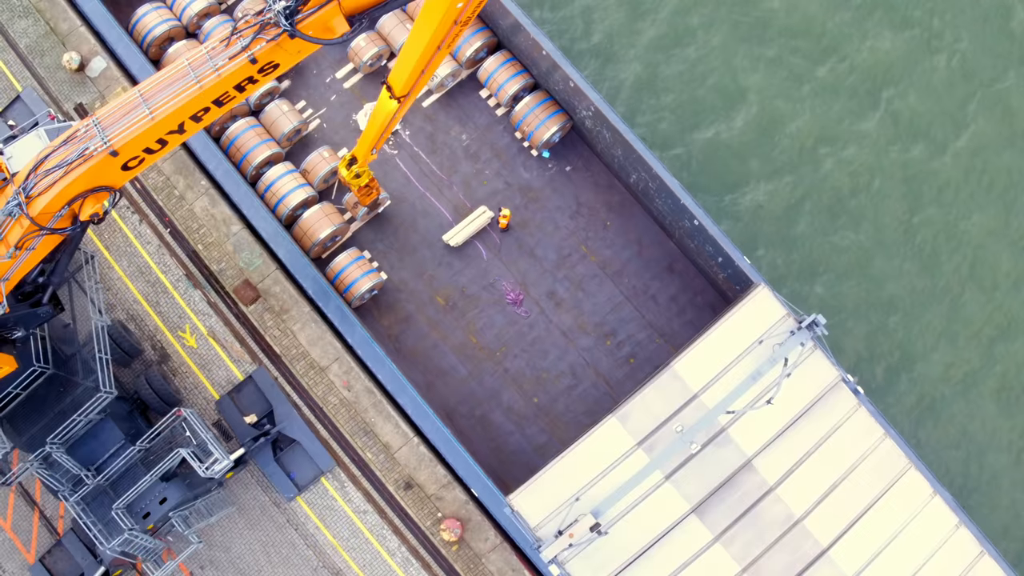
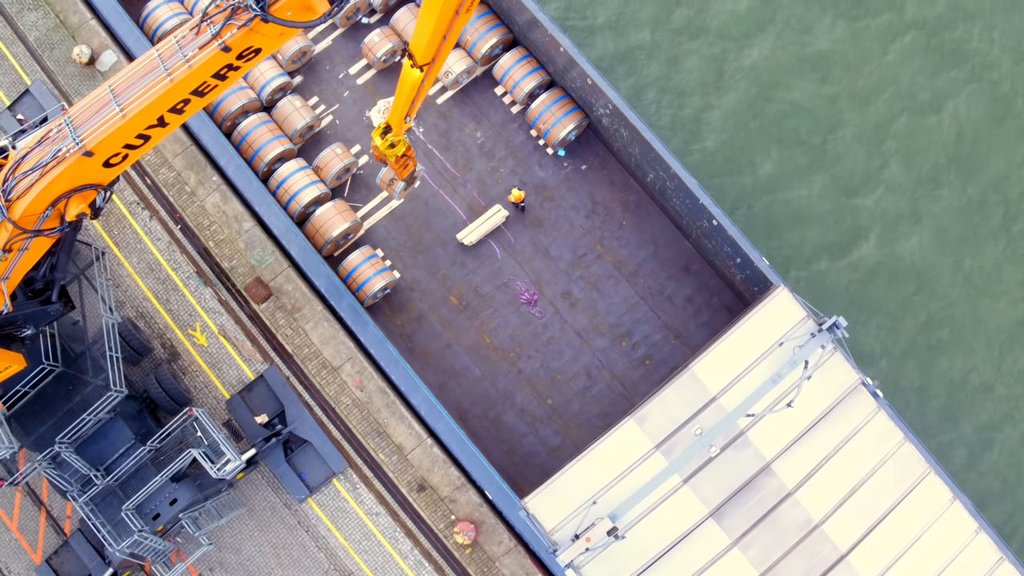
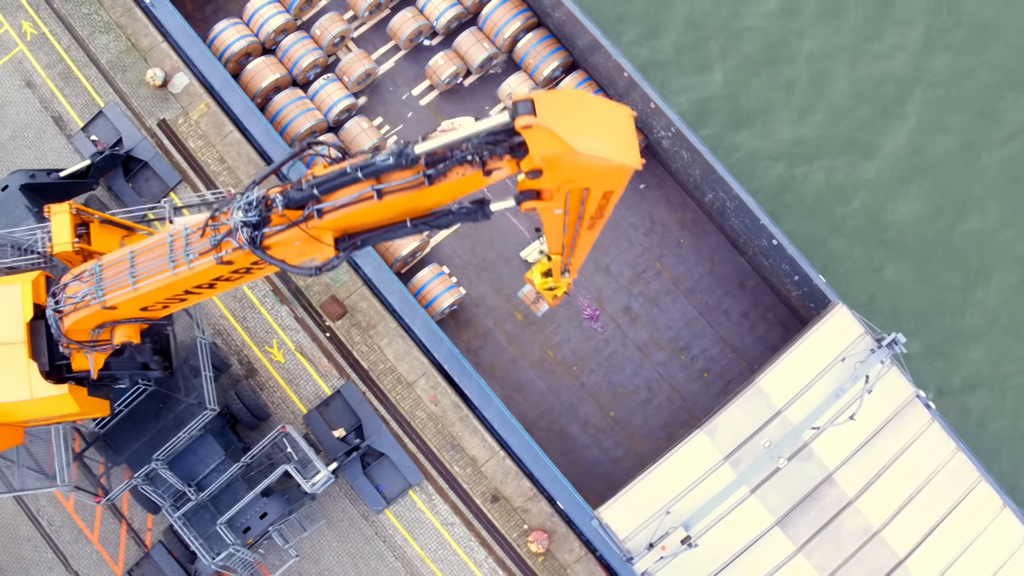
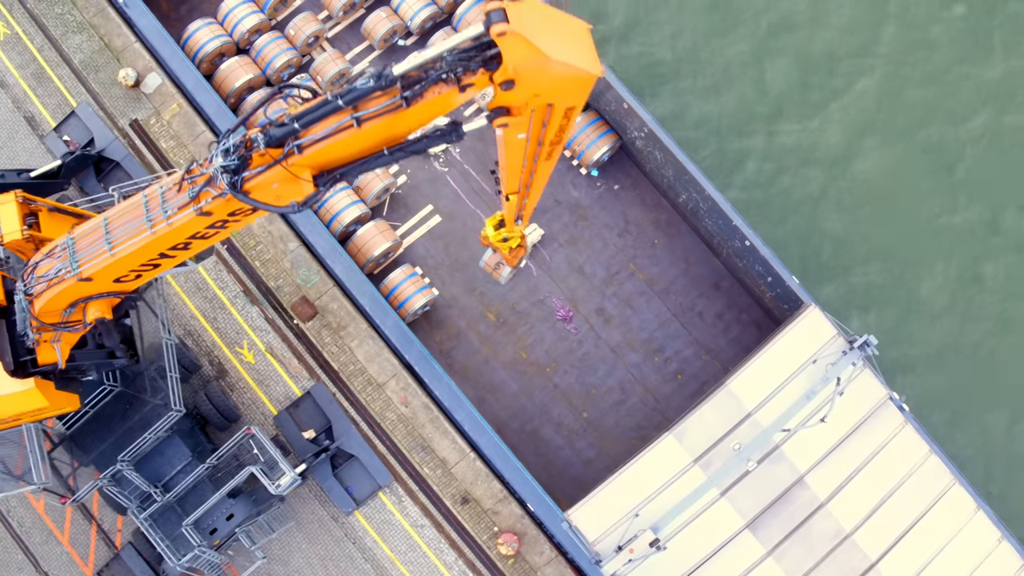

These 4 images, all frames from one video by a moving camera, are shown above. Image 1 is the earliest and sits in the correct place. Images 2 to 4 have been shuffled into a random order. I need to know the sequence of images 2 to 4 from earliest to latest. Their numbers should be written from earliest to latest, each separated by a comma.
2, 4, 3
